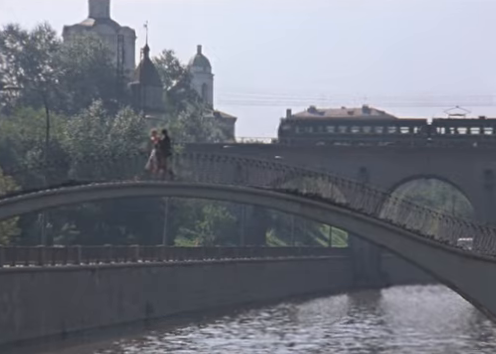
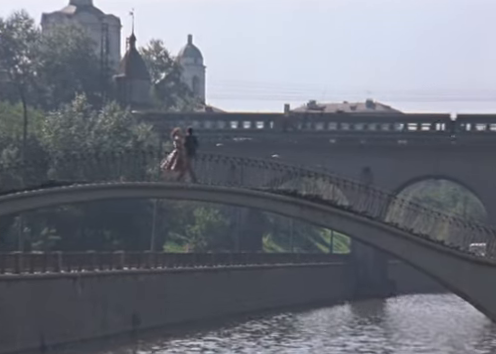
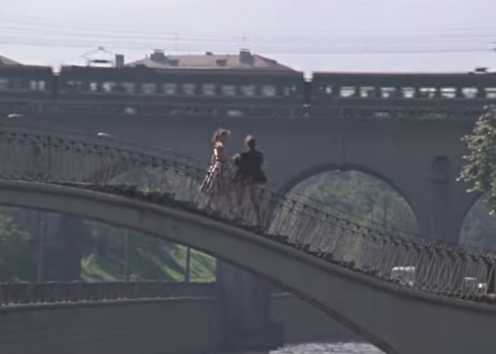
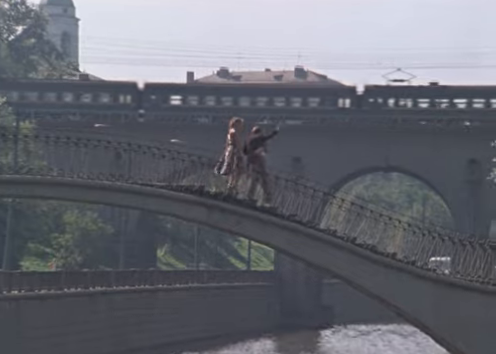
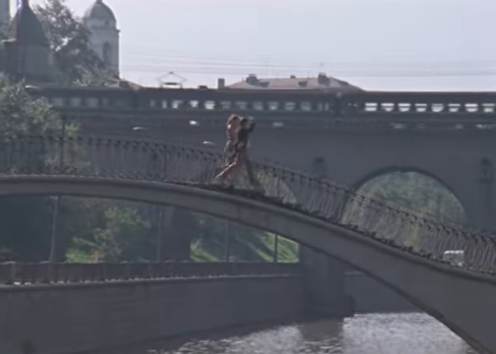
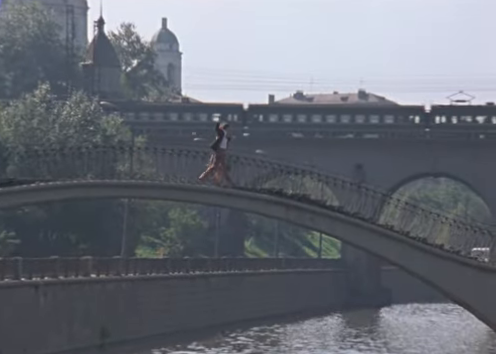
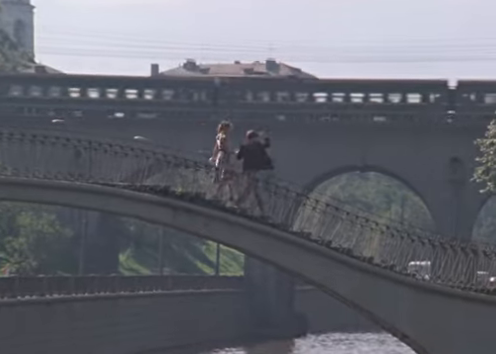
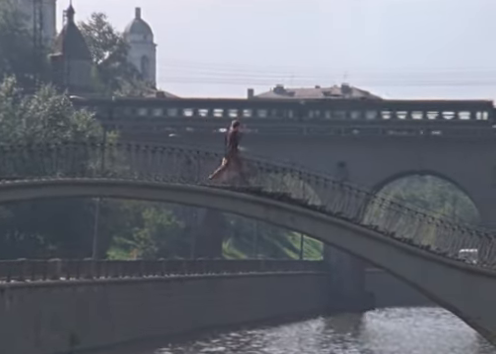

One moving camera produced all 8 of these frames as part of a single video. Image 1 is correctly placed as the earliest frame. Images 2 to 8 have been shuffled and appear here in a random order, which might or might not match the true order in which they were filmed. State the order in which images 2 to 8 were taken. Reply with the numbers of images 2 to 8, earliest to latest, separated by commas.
2, 6, 8, 5, 4, 7, 3
